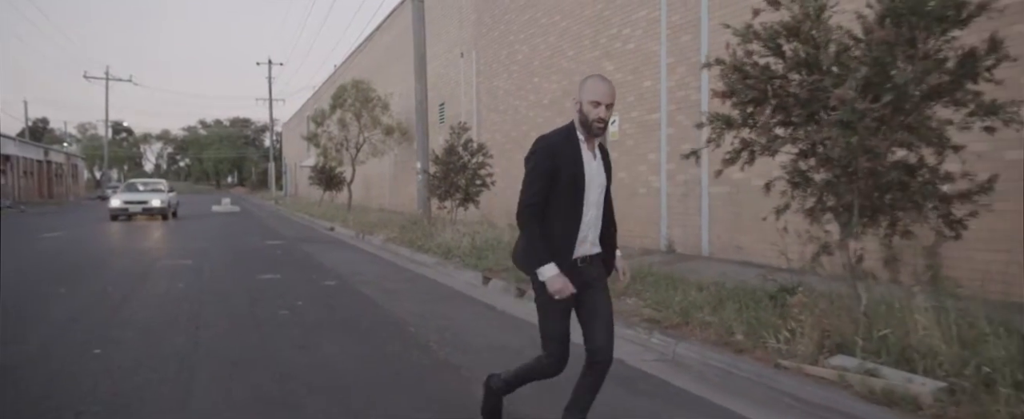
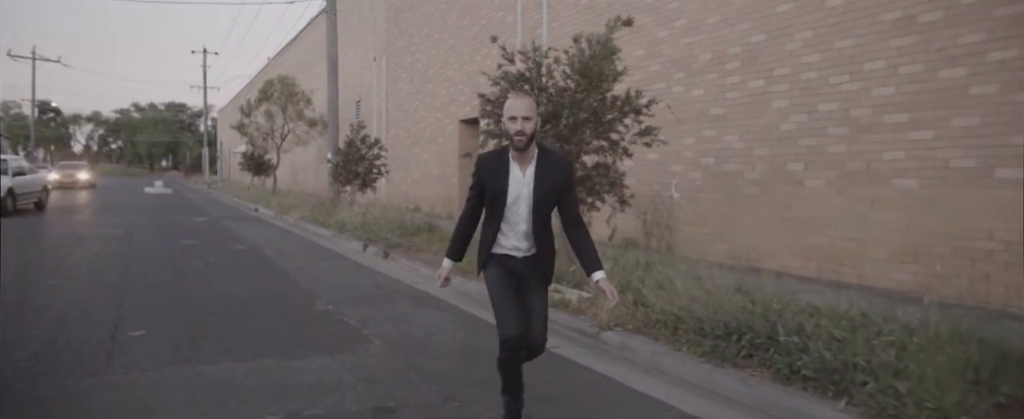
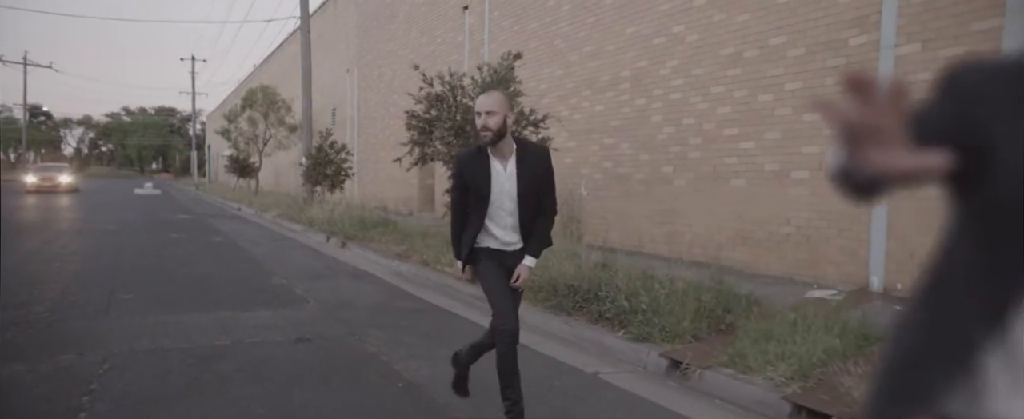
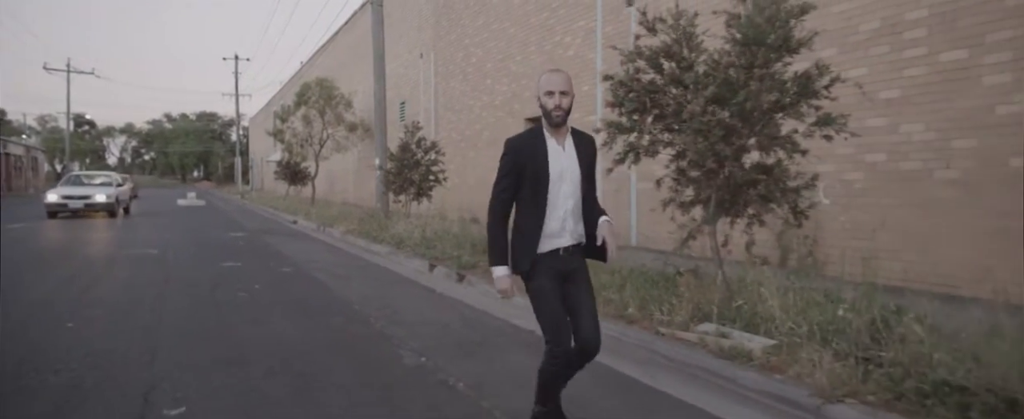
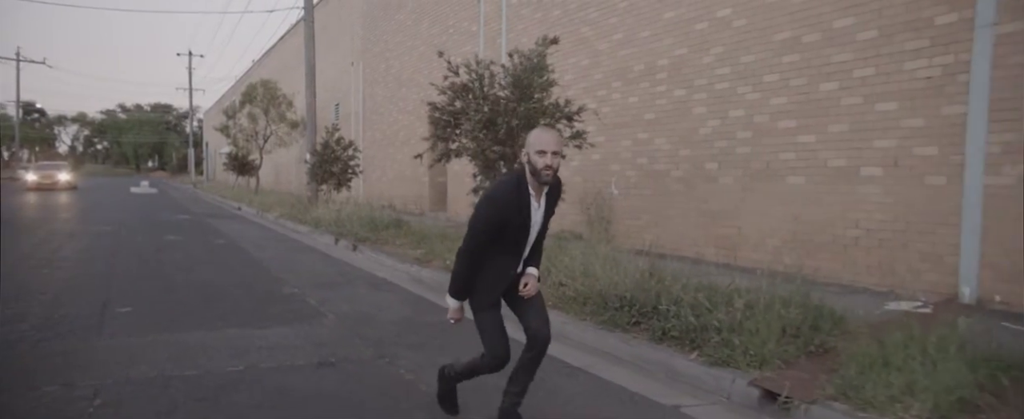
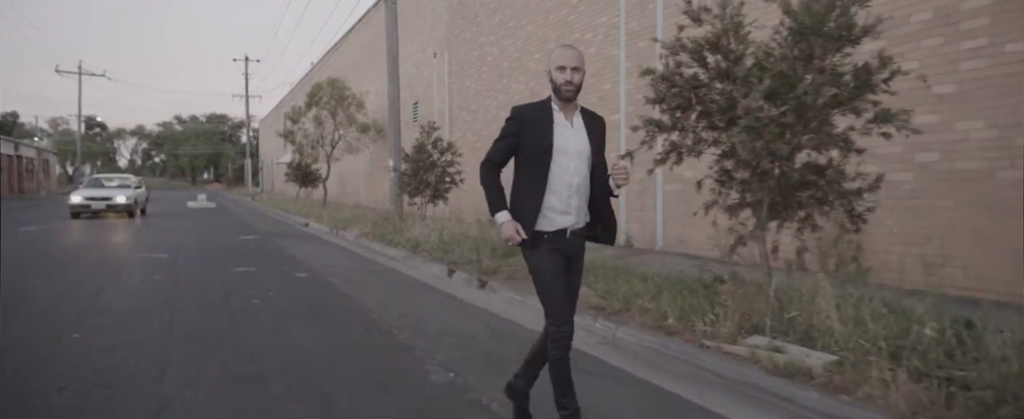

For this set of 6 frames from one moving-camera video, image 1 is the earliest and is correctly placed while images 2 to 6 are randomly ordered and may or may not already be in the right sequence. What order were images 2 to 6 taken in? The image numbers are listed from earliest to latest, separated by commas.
6, 4, 2, 5, 3
